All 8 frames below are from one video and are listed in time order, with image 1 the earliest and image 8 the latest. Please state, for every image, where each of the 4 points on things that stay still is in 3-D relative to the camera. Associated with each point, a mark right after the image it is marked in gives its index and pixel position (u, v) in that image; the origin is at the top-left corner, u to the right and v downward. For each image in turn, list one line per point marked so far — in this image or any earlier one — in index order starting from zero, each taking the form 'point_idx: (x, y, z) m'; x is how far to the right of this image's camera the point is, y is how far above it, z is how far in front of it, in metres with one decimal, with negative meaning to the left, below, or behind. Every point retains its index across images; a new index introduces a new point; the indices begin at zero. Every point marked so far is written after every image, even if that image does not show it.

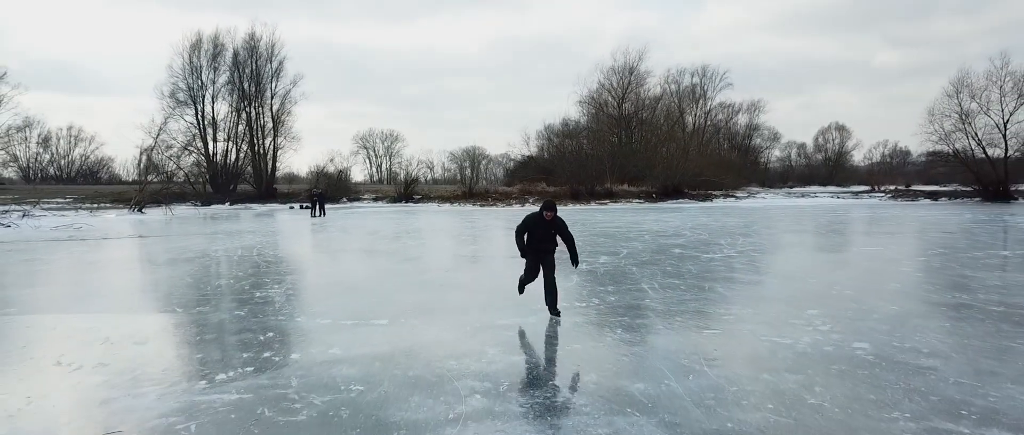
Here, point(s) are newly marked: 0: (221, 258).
0: (-7.2, -1.0, +12.8) m
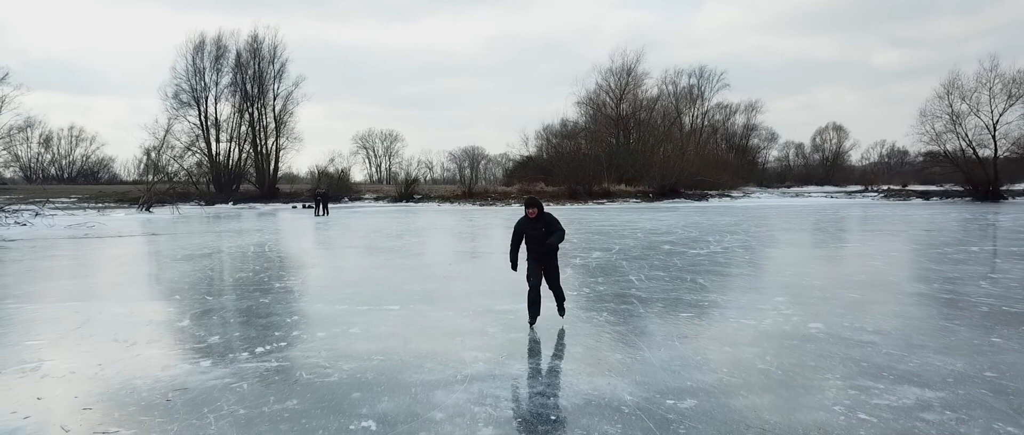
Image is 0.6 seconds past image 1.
0: (-7.3, -1.0, +13.3) m
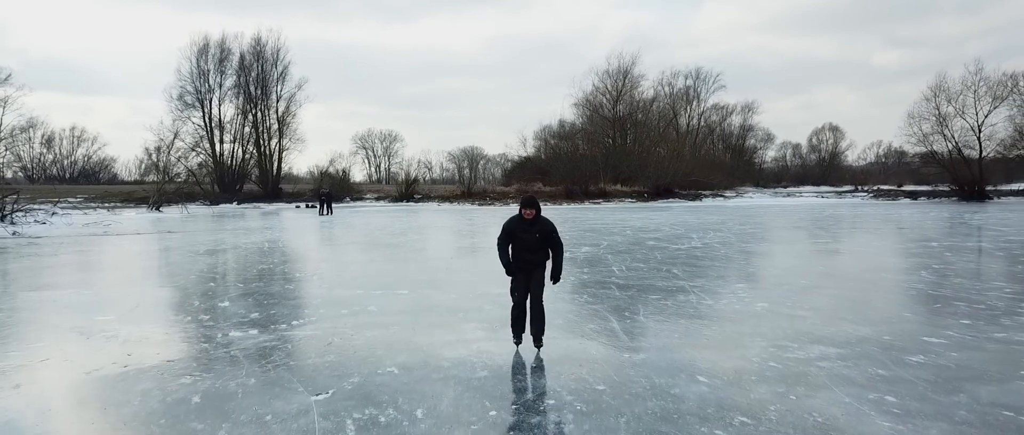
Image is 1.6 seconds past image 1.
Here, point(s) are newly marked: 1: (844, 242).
0: (-7.3, -0.9, +14.0) m
1: (+8.6, -0.6, +13.4) m
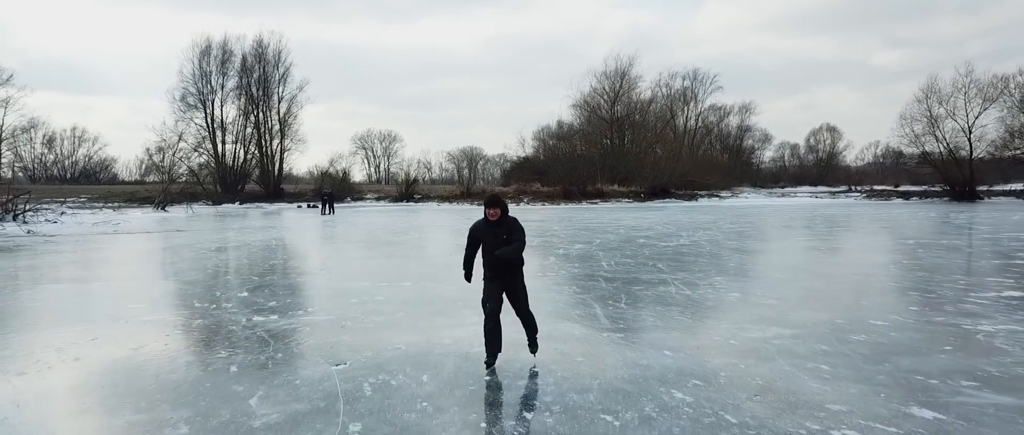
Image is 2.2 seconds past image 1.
0: (-7.4, -0.9, +14.5) m
1: (+8.5, -0.6, +13.9) m
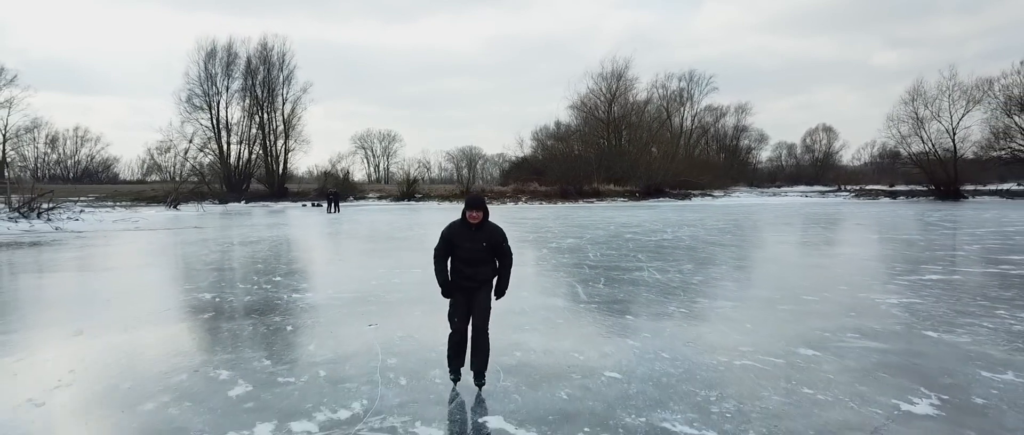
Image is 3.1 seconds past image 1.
0: (-7.5, -0.8, +15.4) m
1: (+8.5, -0.5, +14.9) m
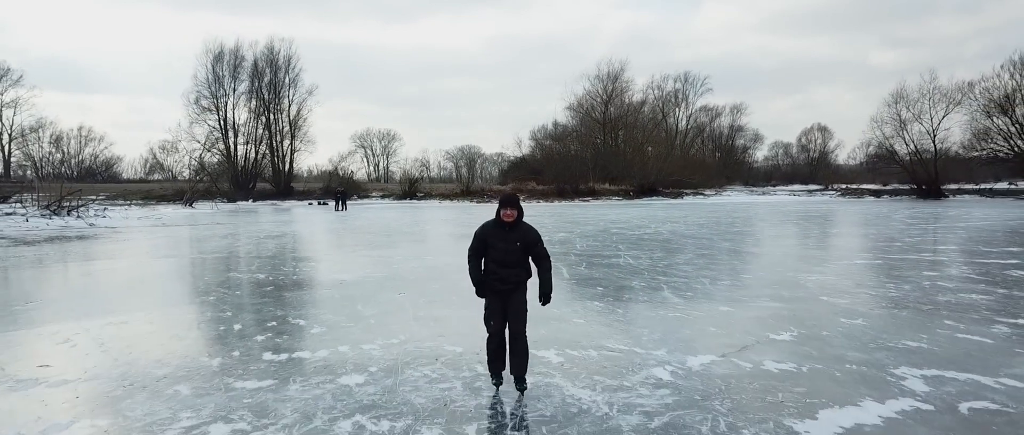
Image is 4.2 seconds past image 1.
0: (-7.5, -0.7, +16.6) m
1: (+8.4, -0.4, +16.1) m
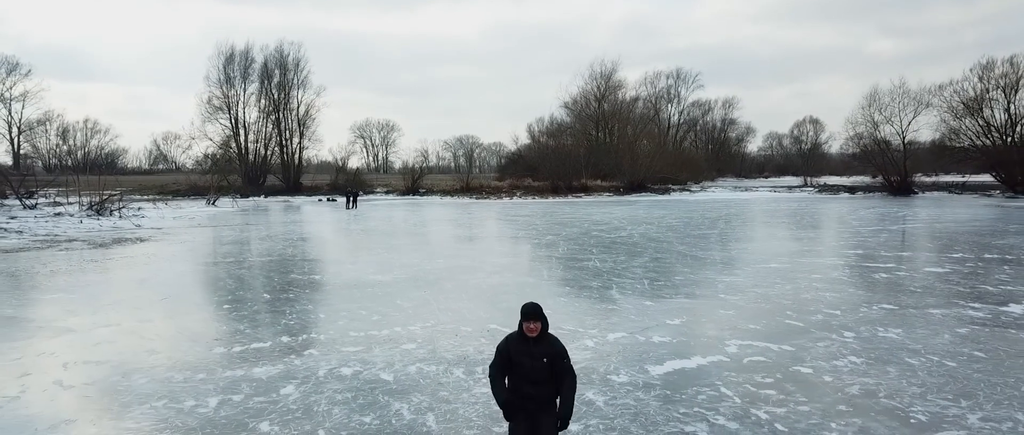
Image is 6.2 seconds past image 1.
0: (-7.7, -0.8, +18.8) m
1: (+8.3, -0.5, +18.4) m
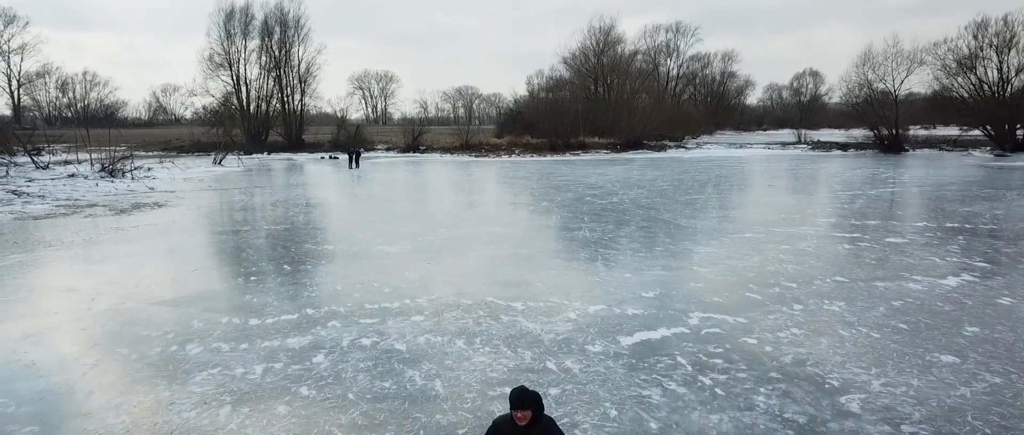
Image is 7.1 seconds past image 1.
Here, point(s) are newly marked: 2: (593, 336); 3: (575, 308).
0: (-7.8, +0.6, +19.5) m
1: (+8.2, +0.9, +19.1) m
2: (+0.9, -1.3, +5.7) m
3: (+0.8, -1.2, +6.5) m
